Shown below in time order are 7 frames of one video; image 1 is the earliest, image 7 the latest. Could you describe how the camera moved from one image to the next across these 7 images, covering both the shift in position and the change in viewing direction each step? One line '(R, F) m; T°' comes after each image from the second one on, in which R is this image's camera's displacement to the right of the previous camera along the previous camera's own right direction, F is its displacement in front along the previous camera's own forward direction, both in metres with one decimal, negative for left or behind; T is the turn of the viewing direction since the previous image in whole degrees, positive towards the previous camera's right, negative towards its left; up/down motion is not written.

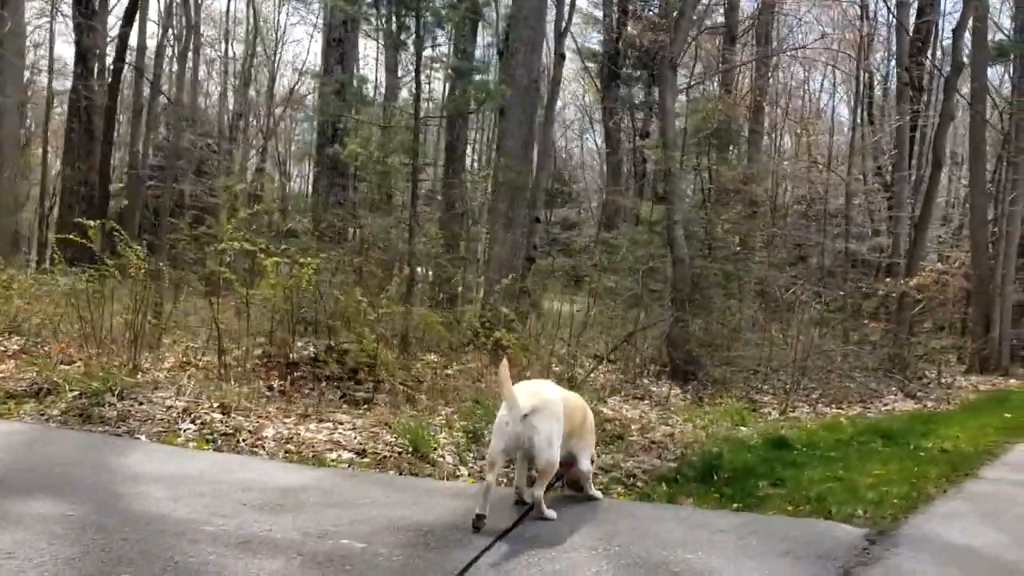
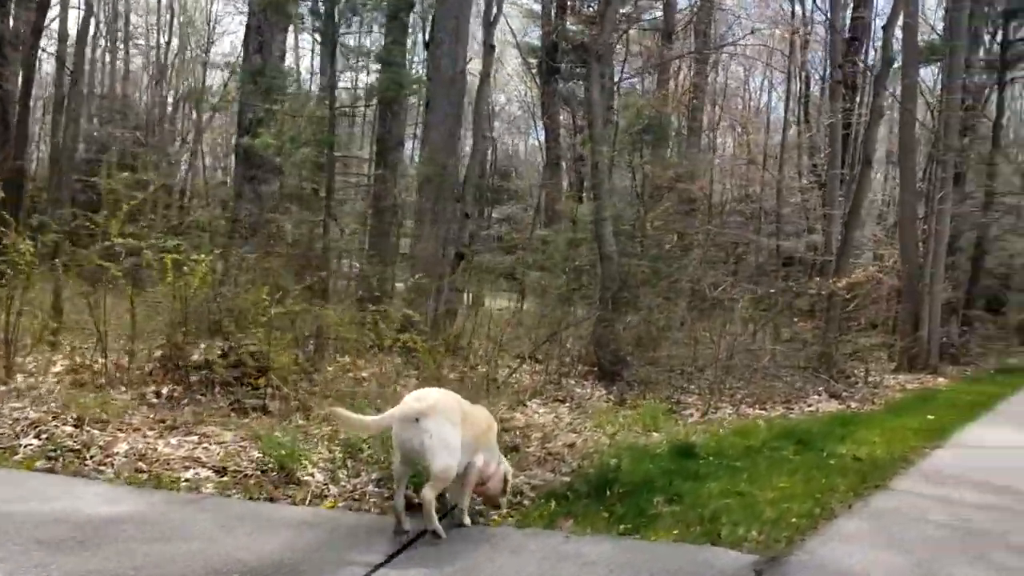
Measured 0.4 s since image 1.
(+0.4, +0.5) m; +3°
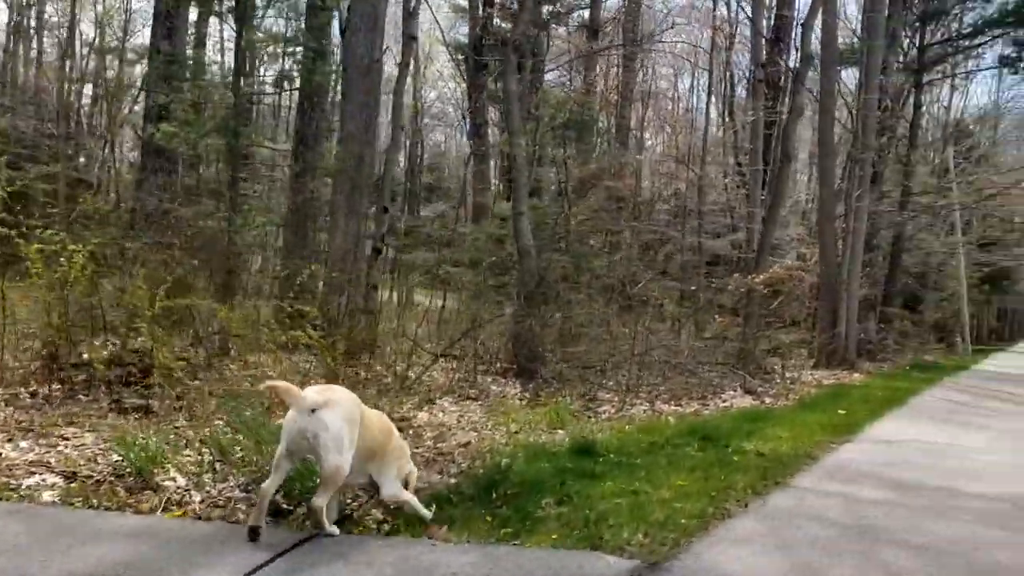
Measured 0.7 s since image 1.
(+0.3, +0.3) m; +4°
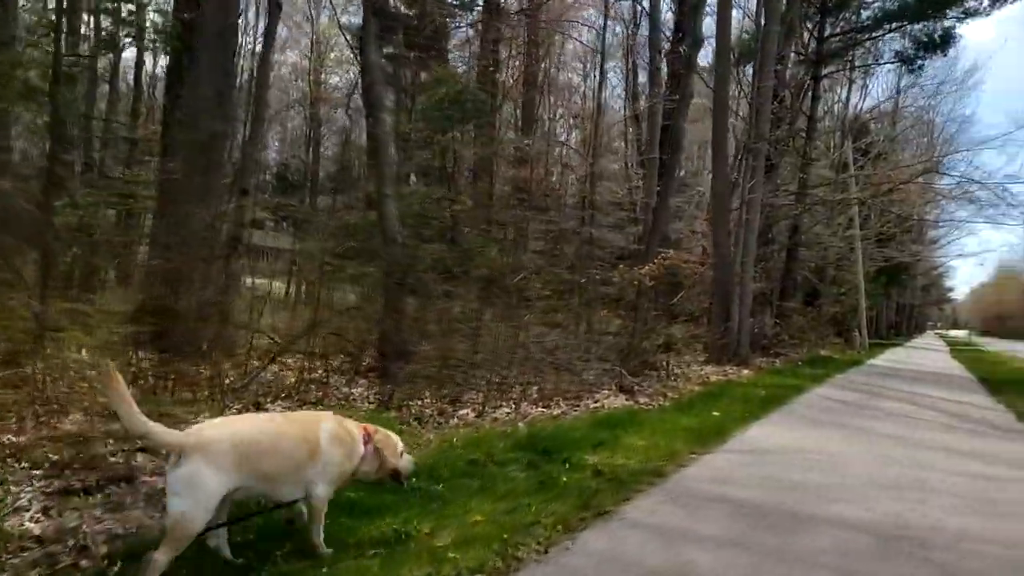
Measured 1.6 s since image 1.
(+0.7, +1.1) m; +5°
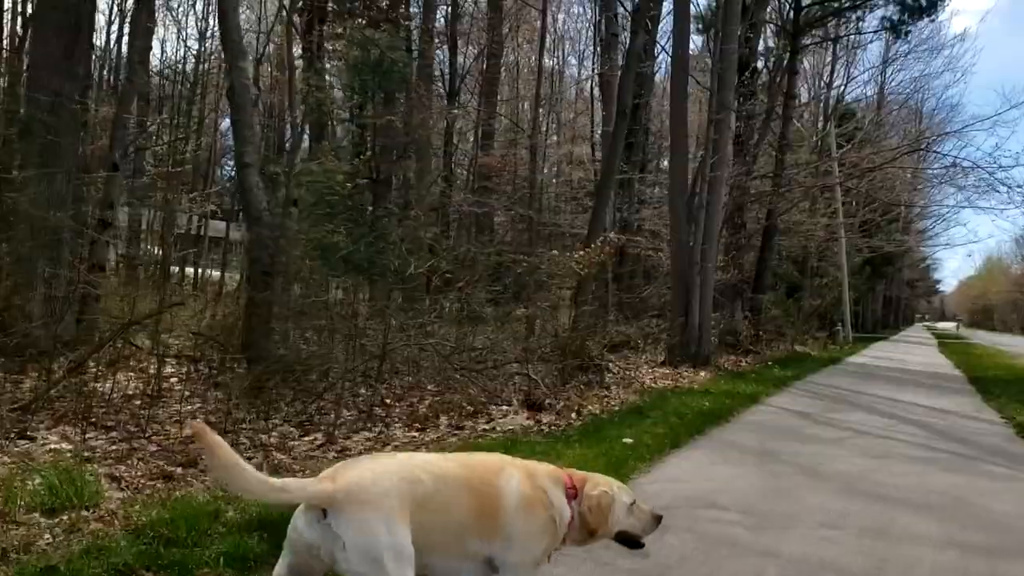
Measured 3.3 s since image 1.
(+1.1, +2.3) m; +1°
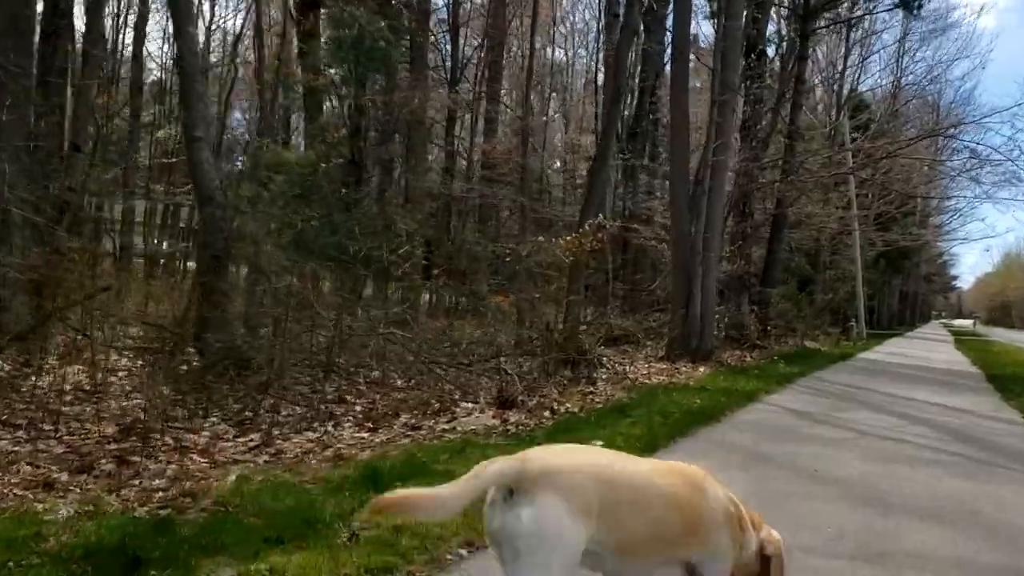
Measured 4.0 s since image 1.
(+0.4, +0.9) m; -1°
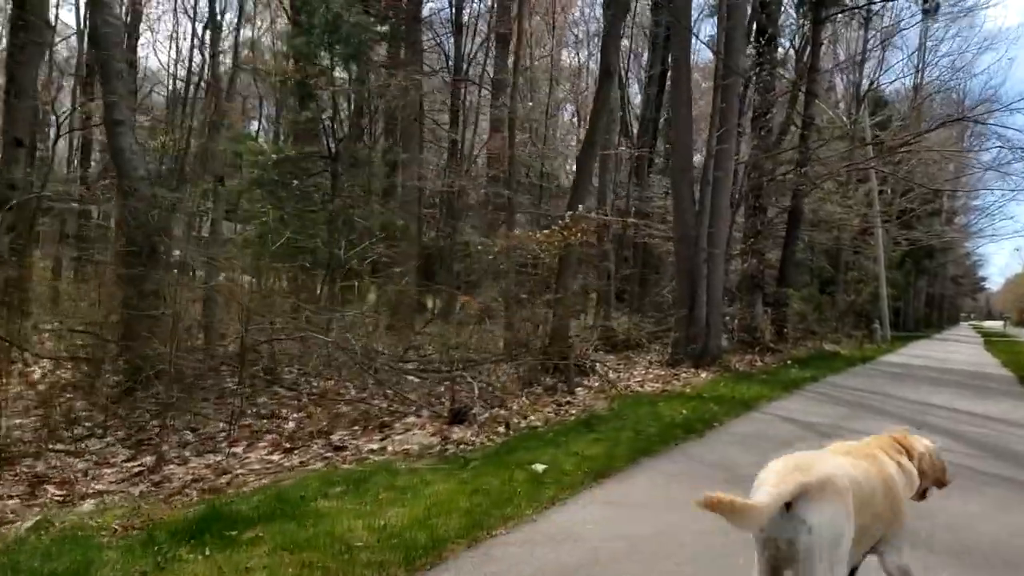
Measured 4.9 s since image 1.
(+0.6, +1.1) m; -1°
